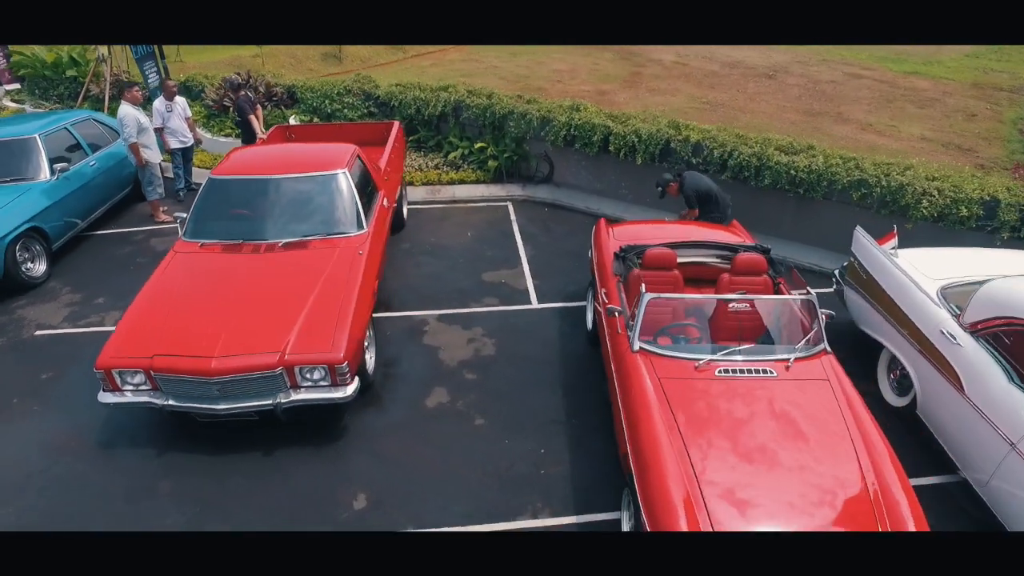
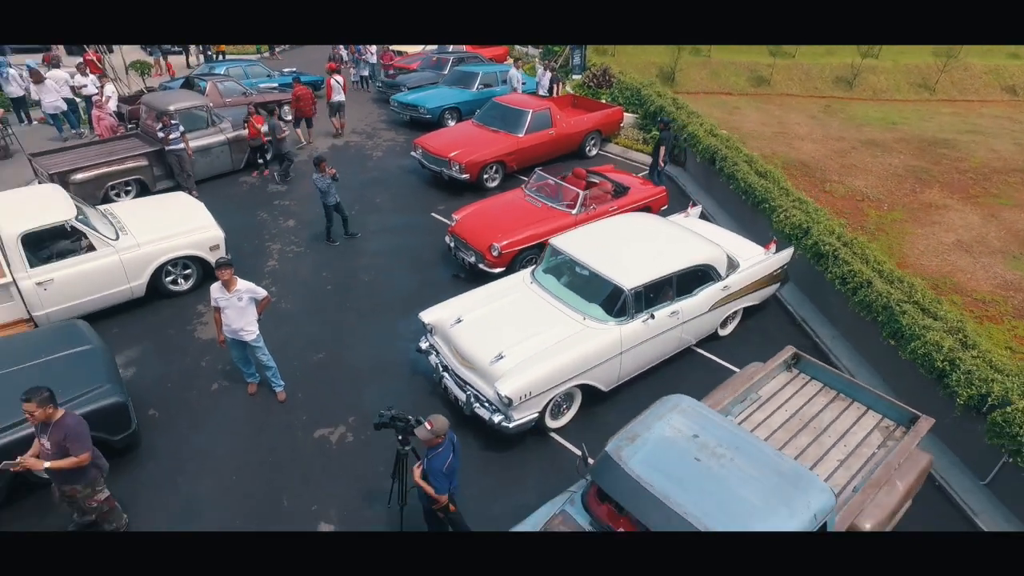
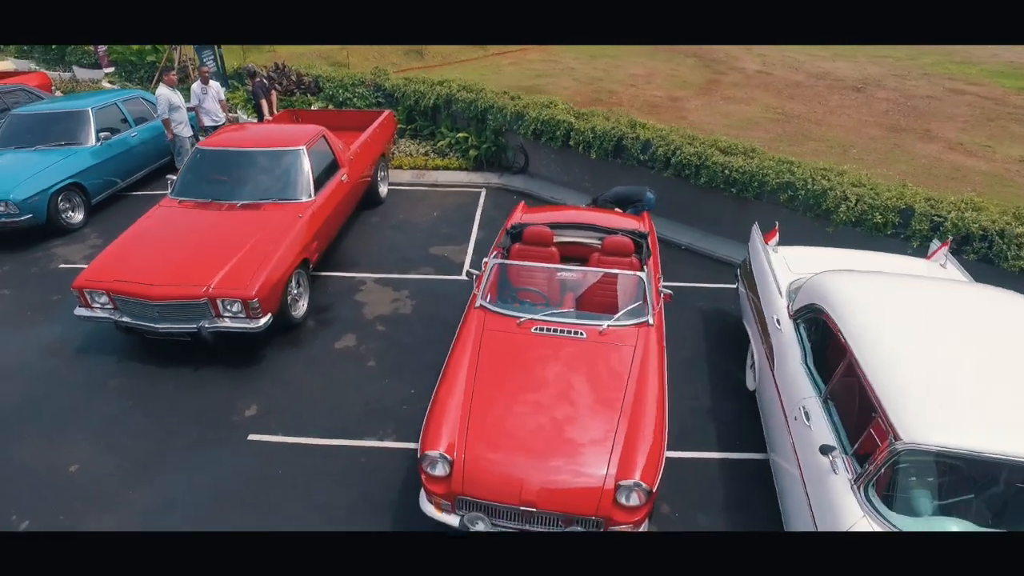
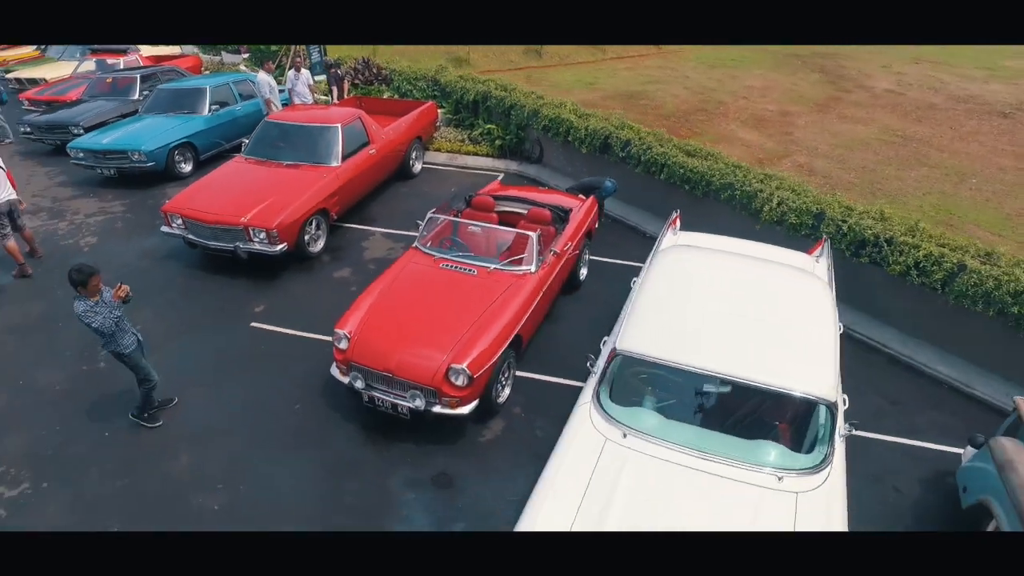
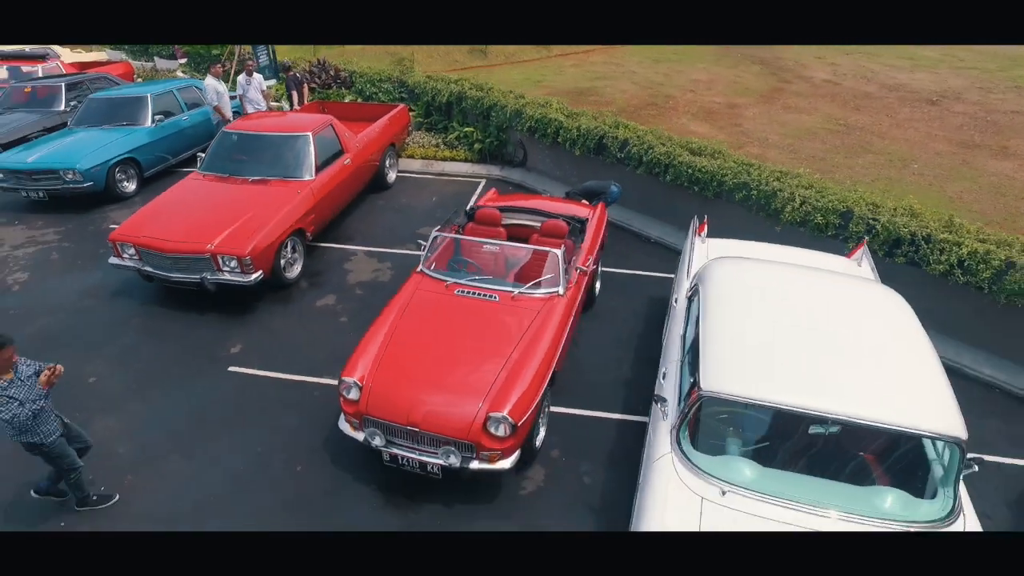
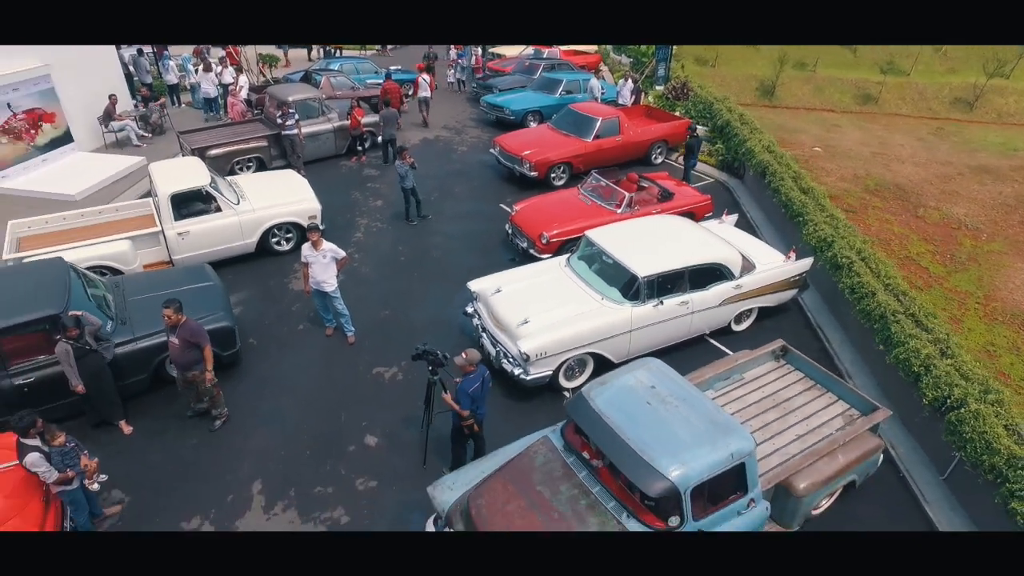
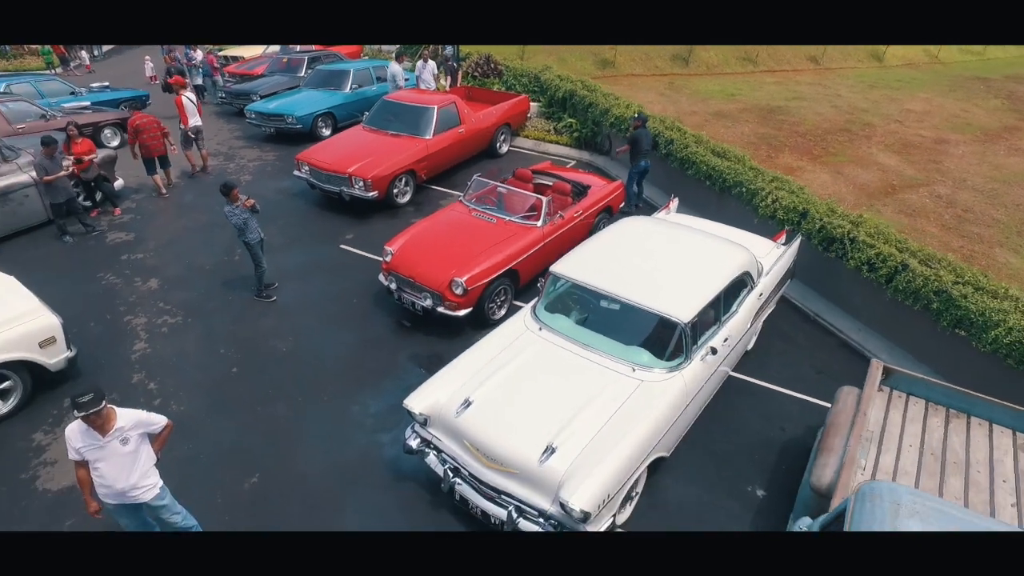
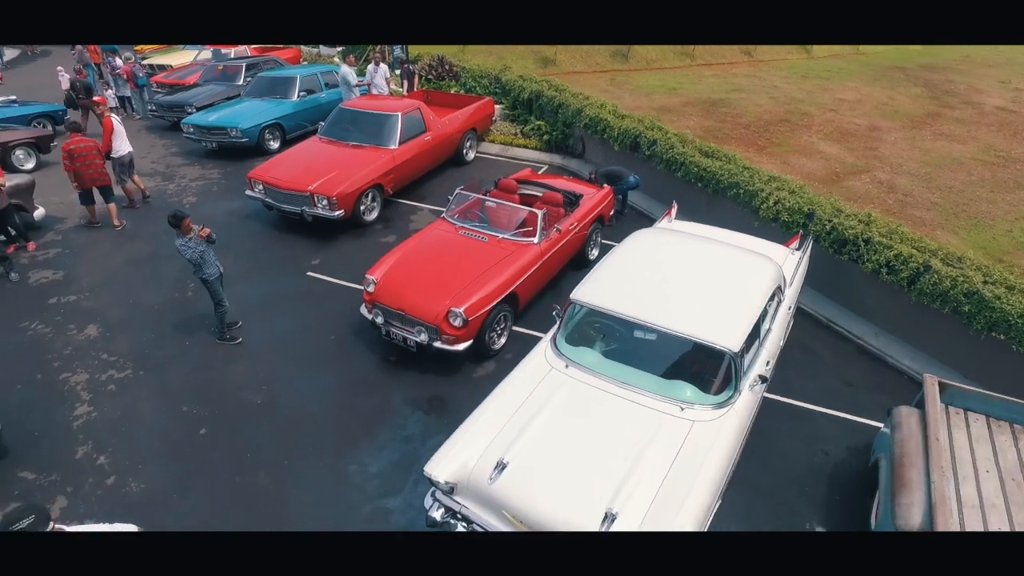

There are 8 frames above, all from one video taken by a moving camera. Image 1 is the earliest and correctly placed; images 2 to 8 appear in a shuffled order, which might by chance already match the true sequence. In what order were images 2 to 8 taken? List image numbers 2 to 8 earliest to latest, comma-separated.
3, 5, 4, 8, 7, 2, 6
